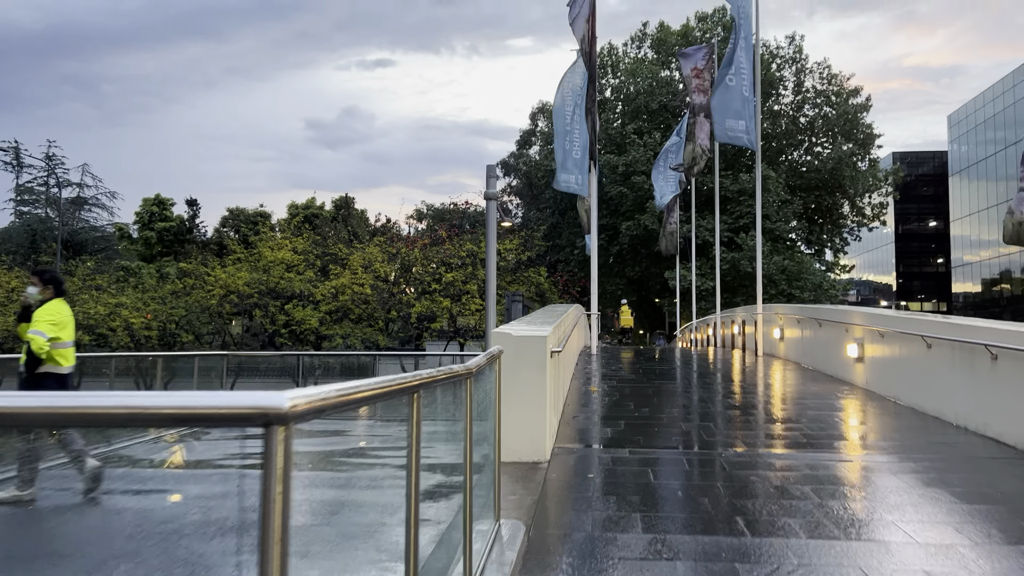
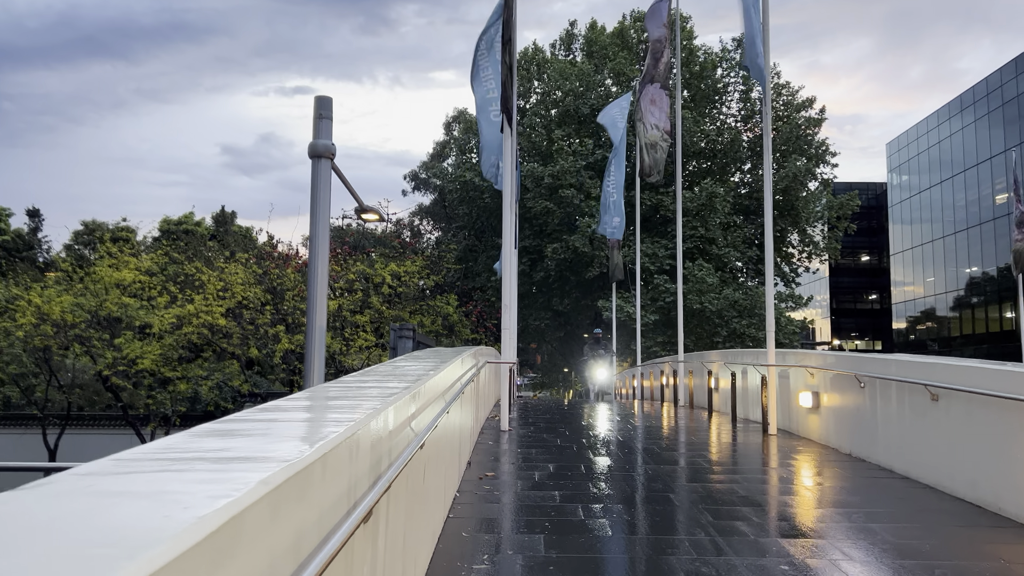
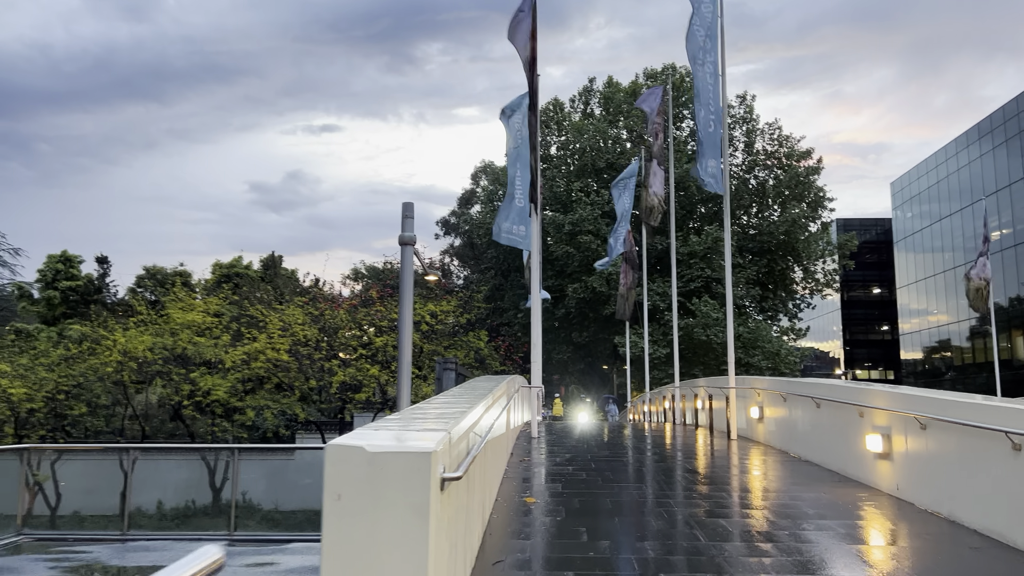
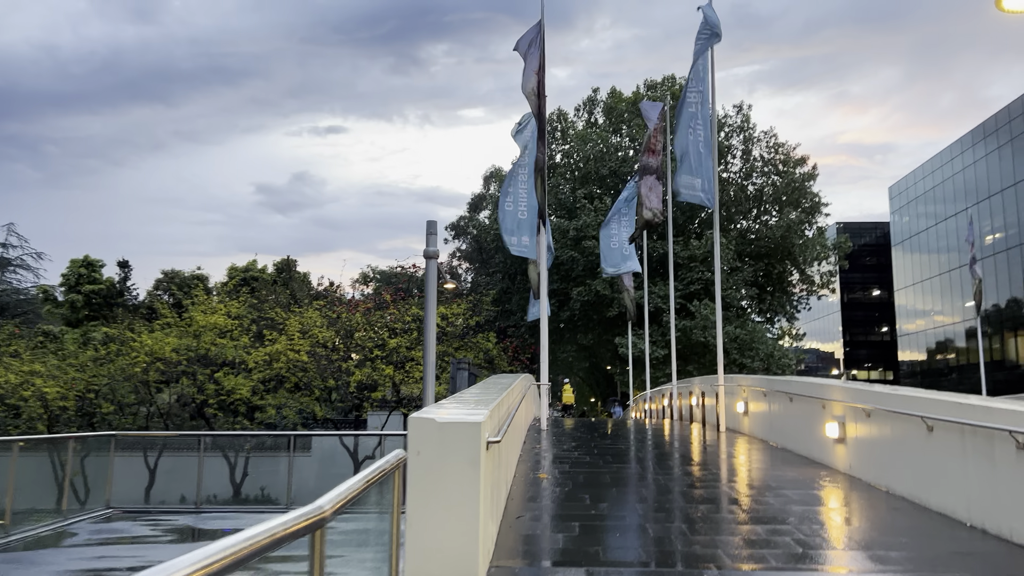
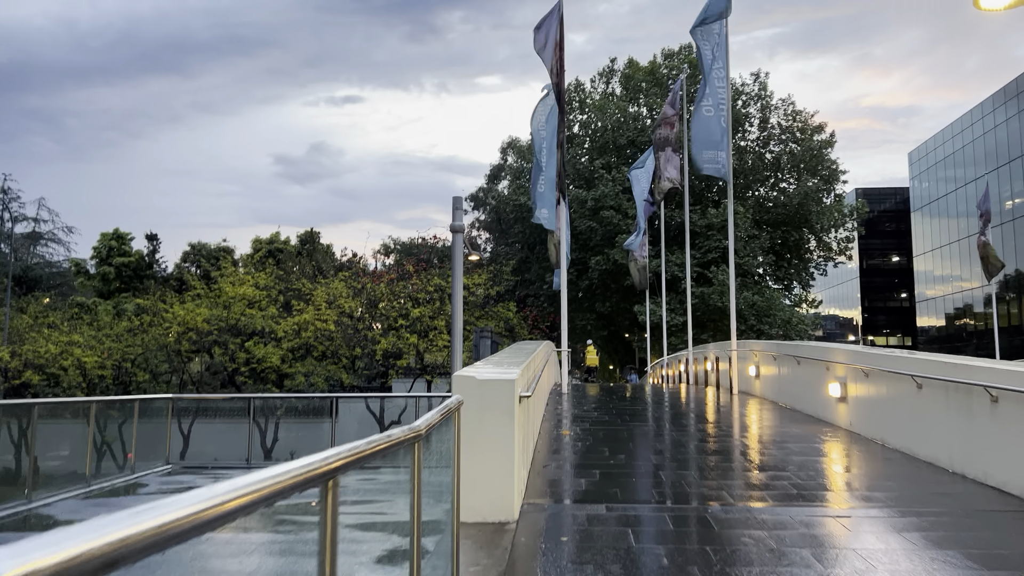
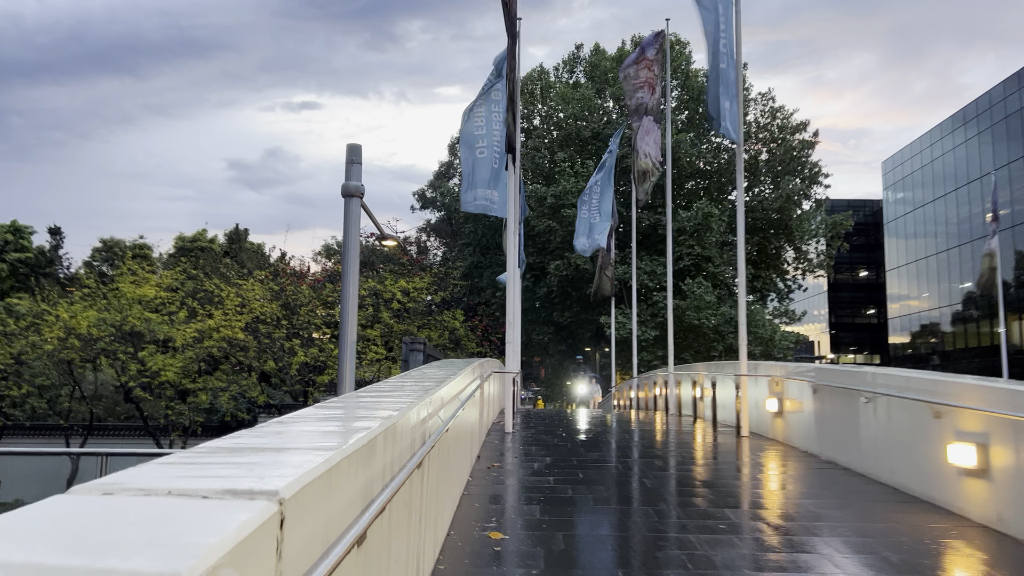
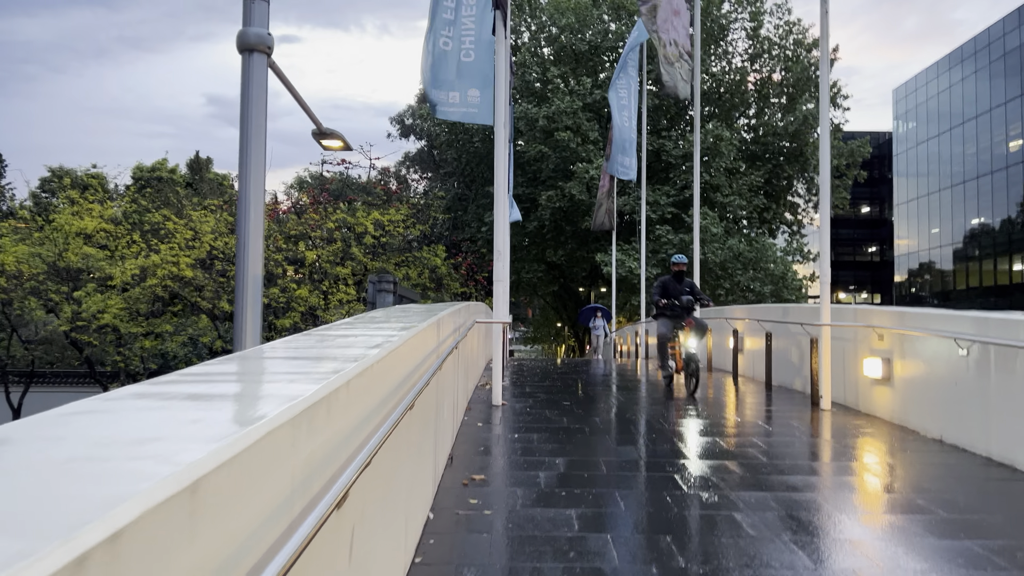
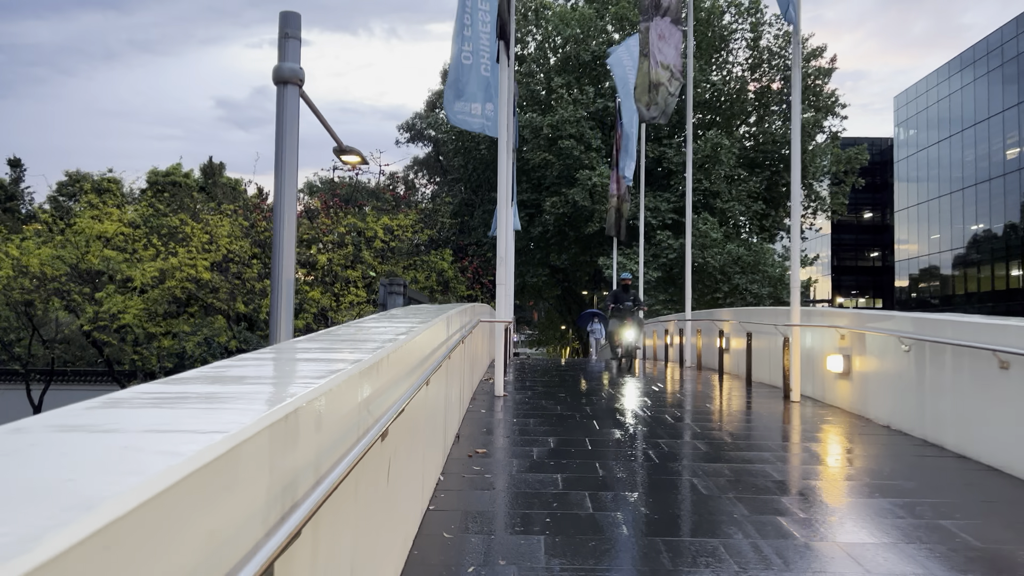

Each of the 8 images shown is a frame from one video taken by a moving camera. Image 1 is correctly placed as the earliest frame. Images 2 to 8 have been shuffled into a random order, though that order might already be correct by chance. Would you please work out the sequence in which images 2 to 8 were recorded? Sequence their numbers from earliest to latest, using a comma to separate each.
5, 4, 3, 6, 2, 8, 7
